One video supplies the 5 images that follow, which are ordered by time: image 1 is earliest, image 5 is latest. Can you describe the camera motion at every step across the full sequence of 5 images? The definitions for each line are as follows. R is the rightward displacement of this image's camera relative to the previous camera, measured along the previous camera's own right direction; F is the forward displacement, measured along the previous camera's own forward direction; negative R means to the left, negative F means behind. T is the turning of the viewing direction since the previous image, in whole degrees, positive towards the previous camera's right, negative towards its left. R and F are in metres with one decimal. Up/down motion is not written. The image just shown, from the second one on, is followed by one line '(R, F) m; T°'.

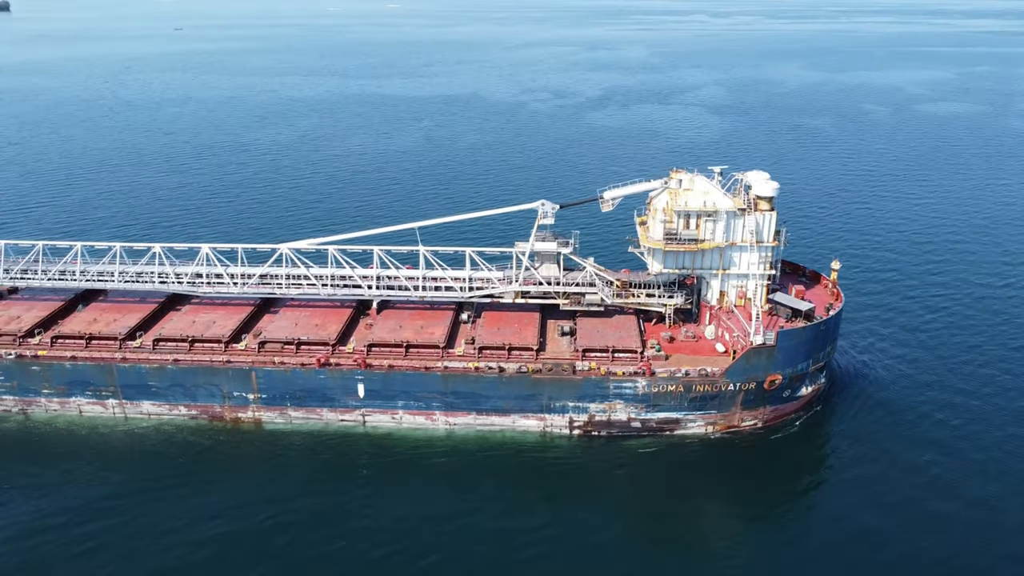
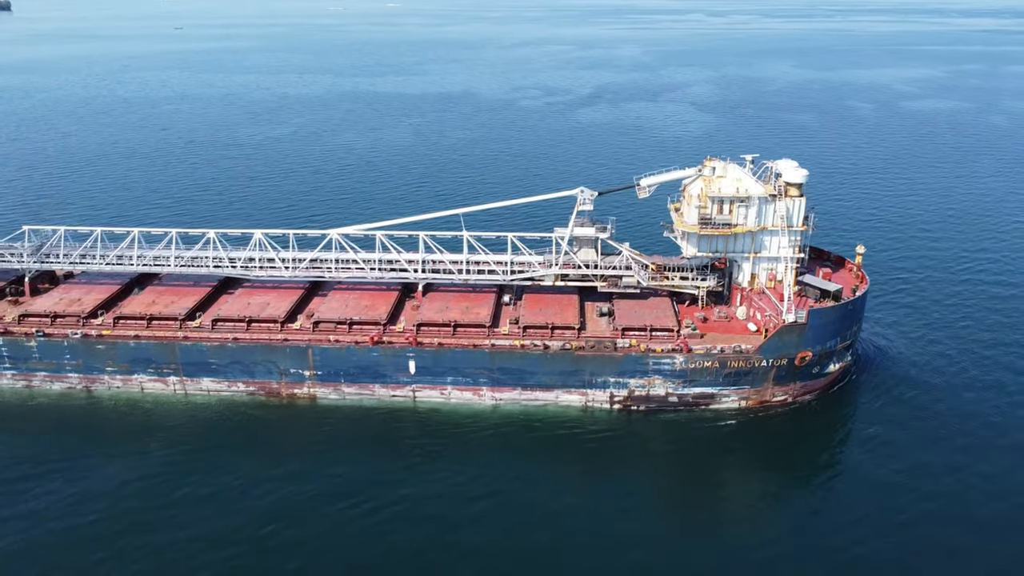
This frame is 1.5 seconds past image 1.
(-2.4, -1.9) m; 0°
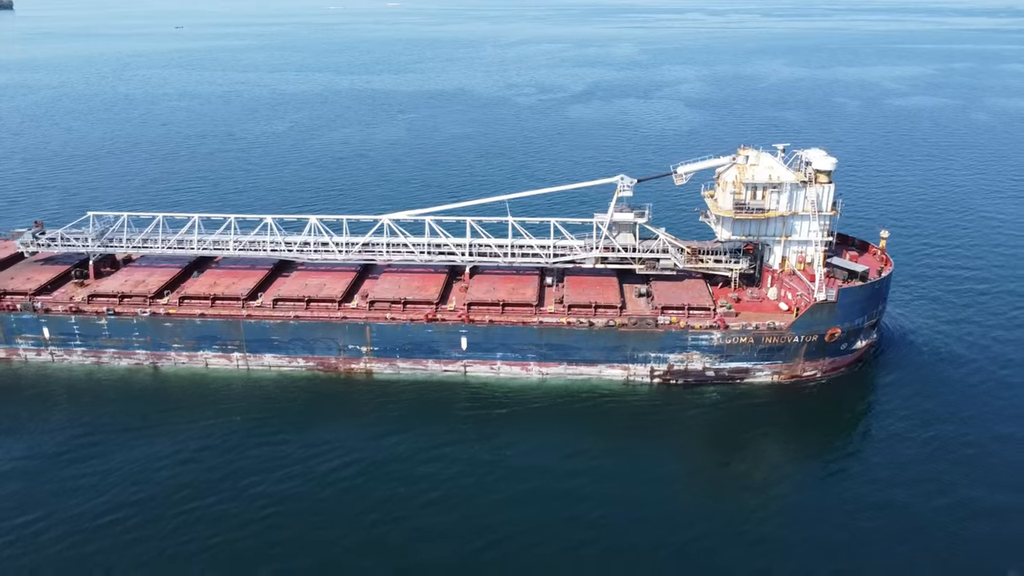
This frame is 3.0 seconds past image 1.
(-2.7, -2.3) m; 0°
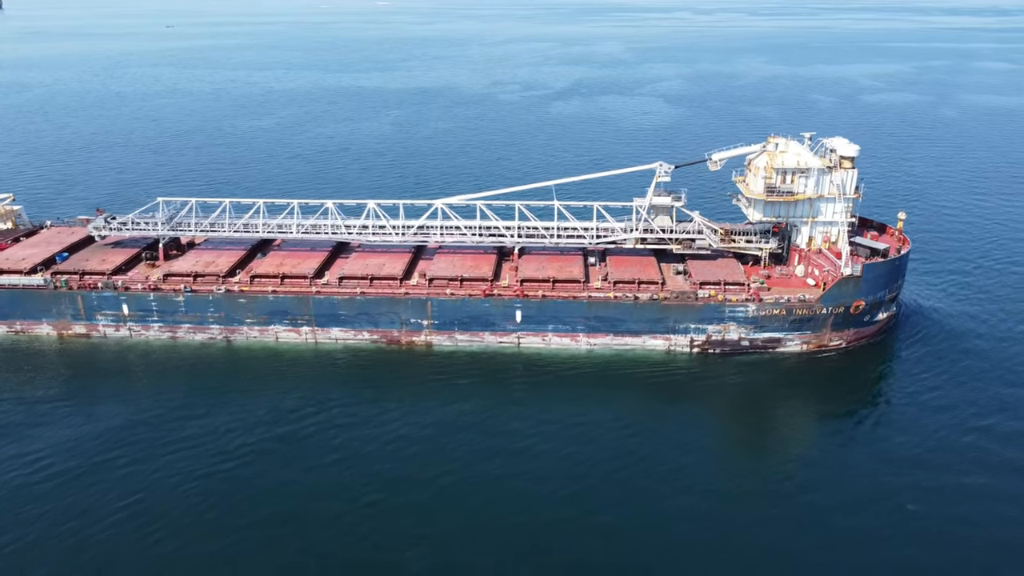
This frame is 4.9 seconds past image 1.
(-3.6, -3.3) m; +1°
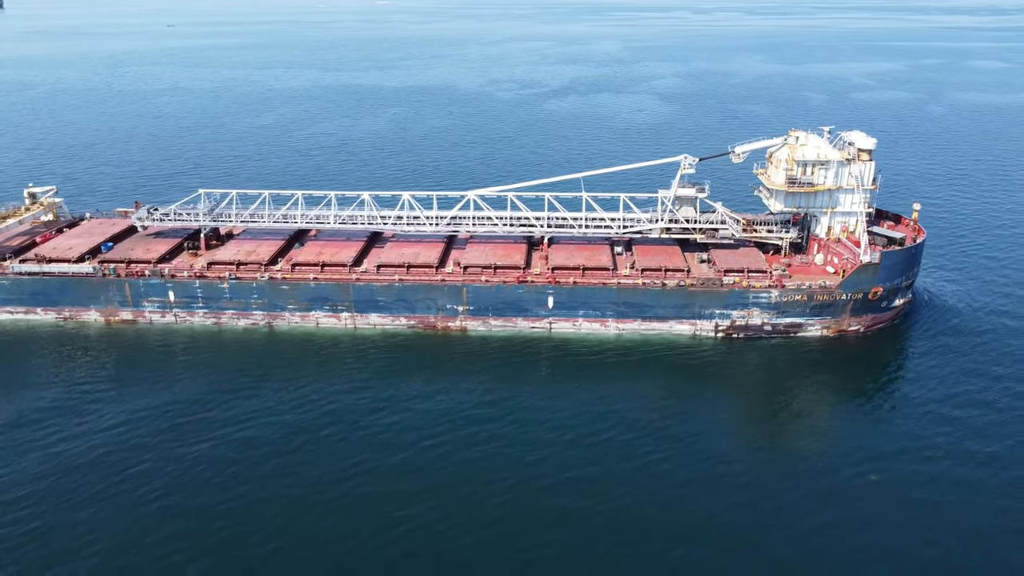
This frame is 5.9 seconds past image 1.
(-2.1, -1.8) m; 0°
